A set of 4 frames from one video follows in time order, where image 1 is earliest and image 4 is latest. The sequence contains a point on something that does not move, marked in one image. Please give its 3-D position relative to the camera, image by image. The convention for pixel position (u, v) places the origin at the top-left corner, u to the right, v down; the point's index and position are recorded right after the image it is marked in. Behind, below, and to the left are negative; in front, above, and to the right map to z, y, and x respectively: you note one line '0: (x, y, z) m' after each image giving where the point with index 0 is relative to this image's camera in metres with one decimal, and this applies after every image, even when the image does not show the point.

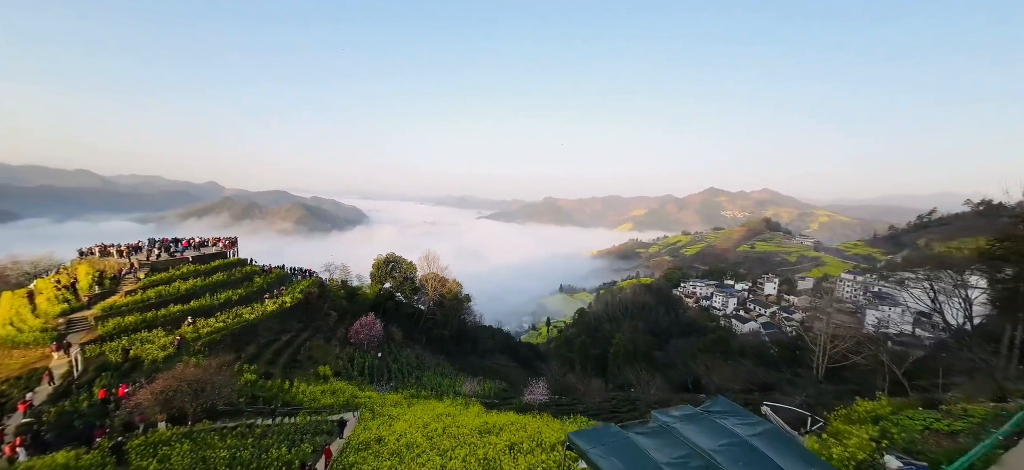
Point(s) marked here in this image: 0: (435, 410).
0: (-3.3, -7.5, +15.0) m
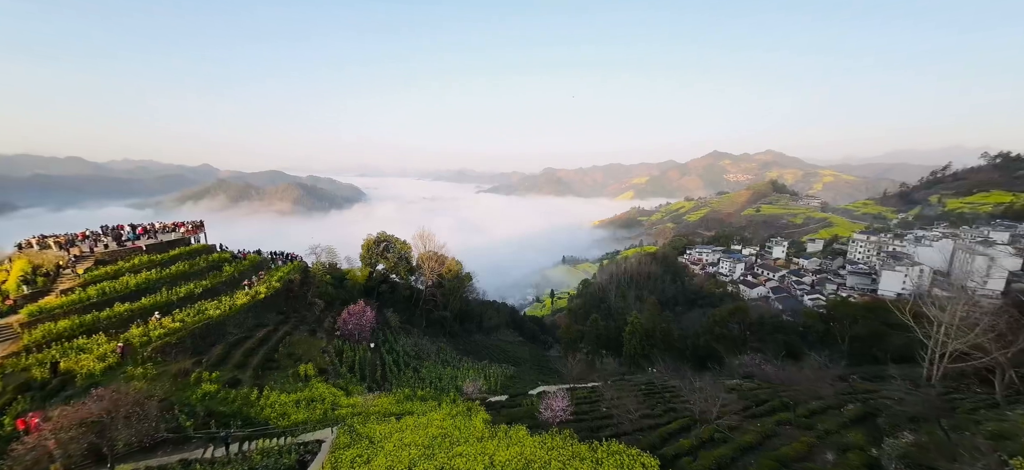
0: (-2.8, -6.6, +12.3) m
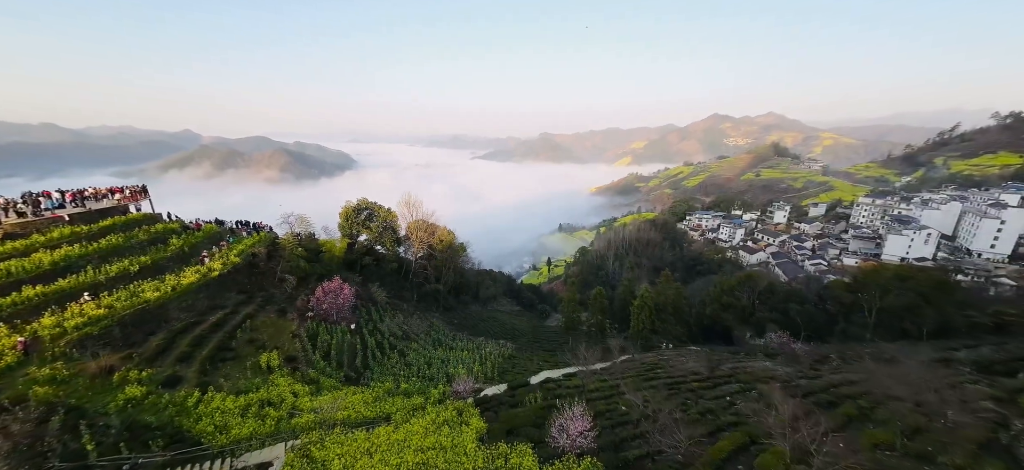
0: (-2.8, -5.7, +9.6) m
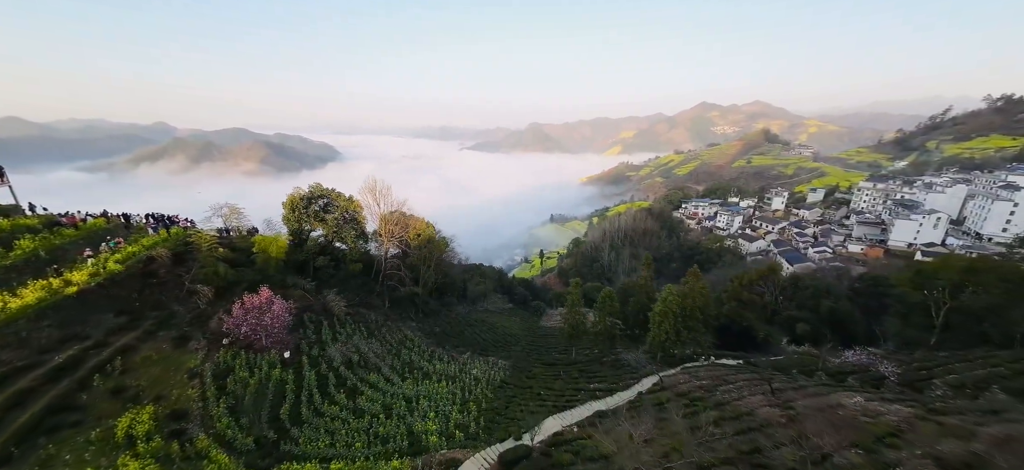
0: (-2.9, -5.6, +4.4) m
